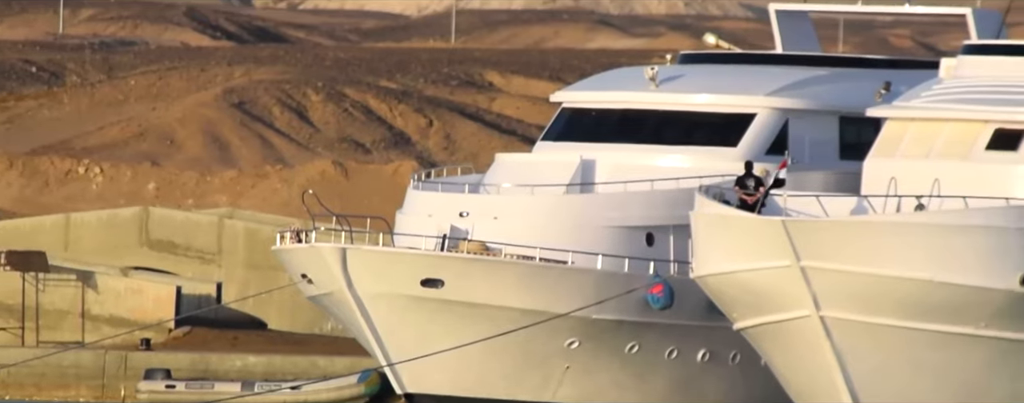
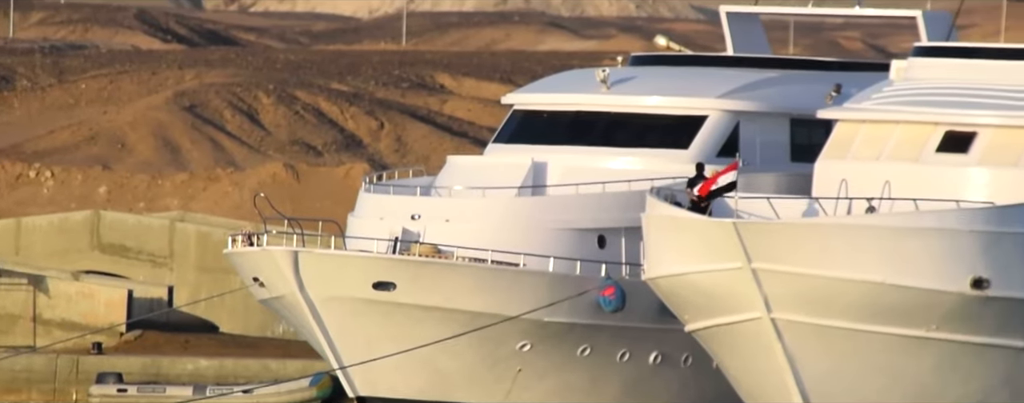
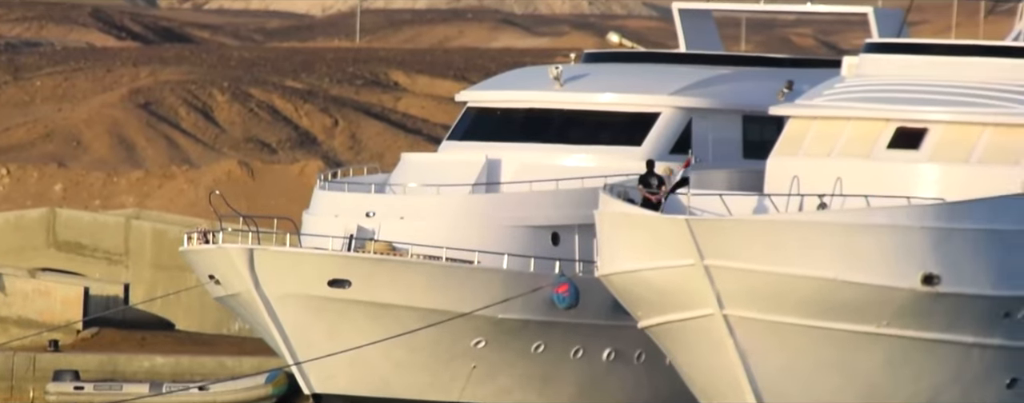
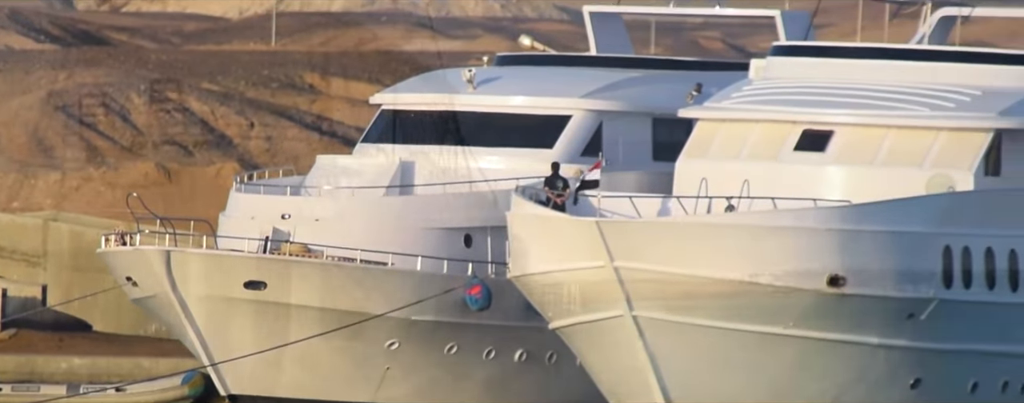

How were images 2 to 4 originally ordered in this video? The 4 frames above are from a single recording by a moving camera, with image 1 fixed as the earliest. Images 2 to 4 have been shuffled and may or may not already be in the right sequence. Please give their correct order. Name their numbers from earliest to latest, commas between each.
2, 3, 4
